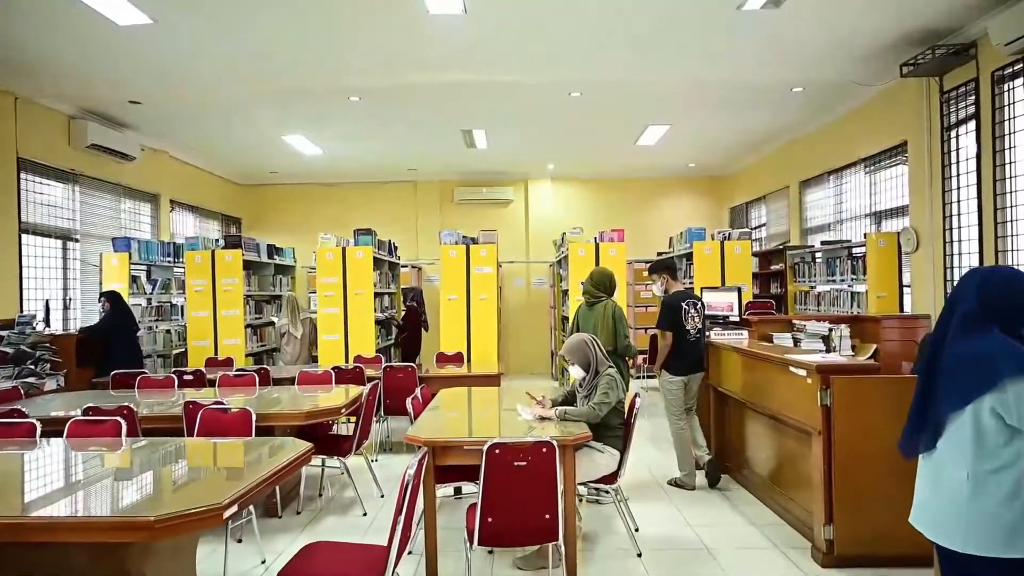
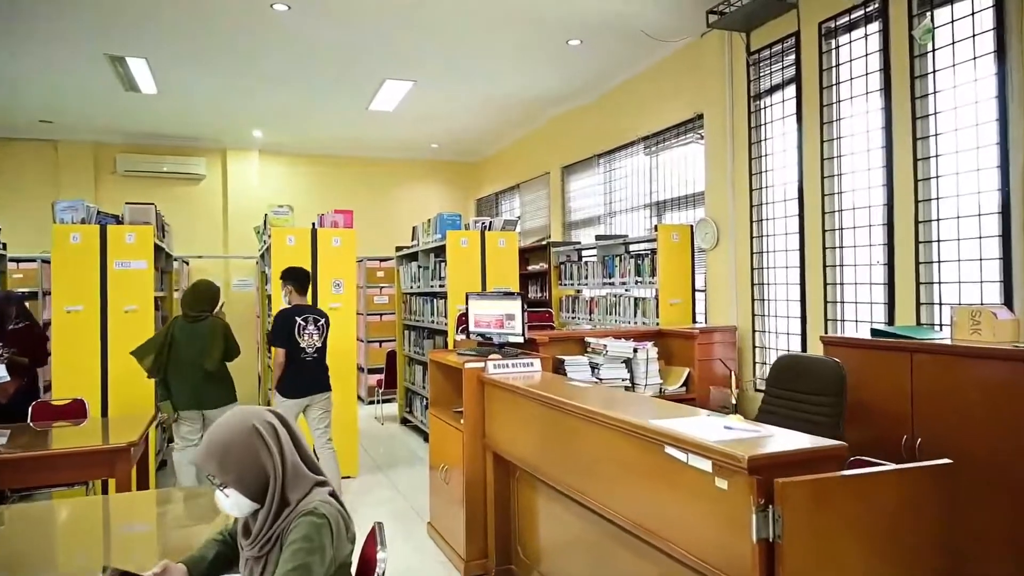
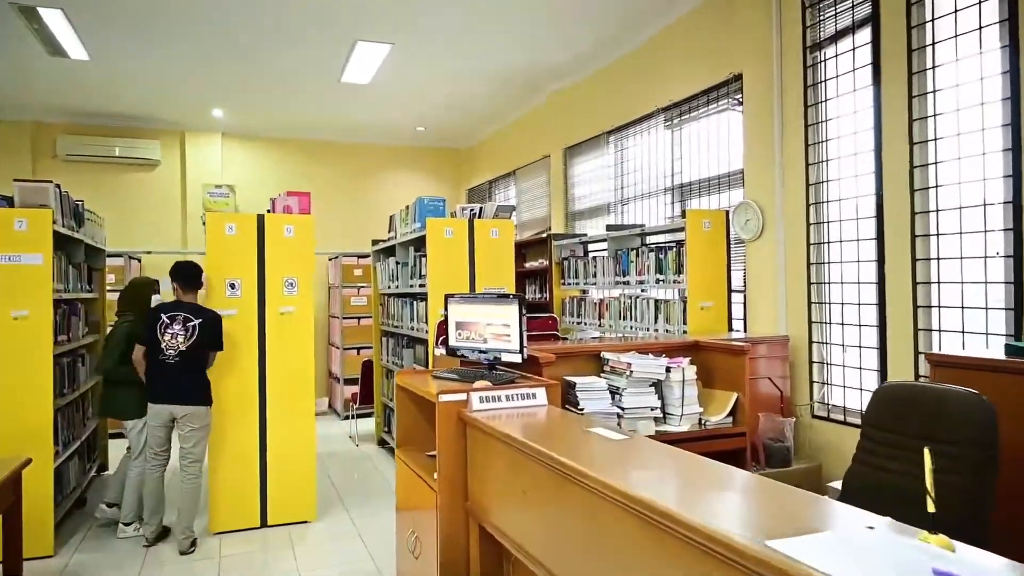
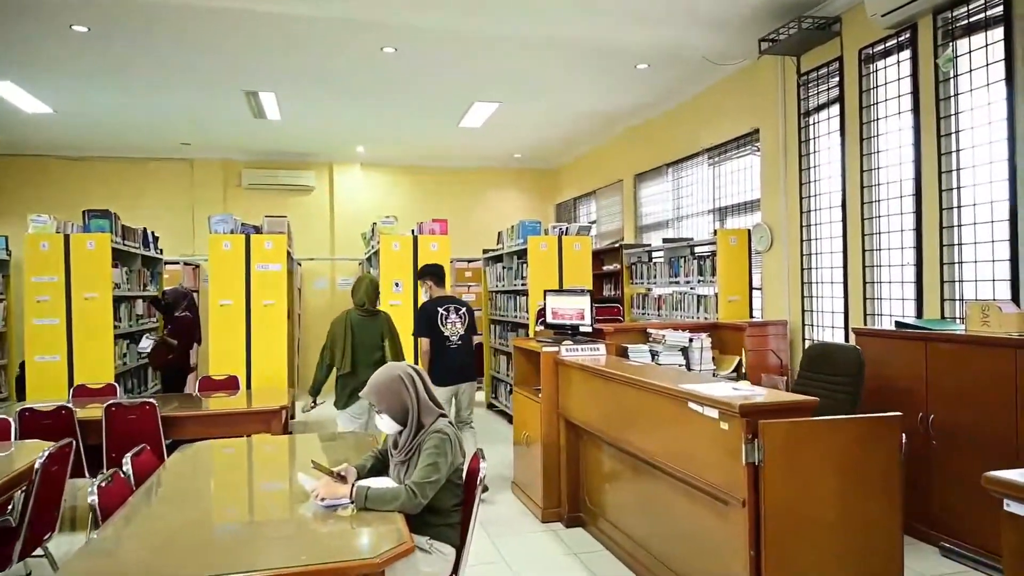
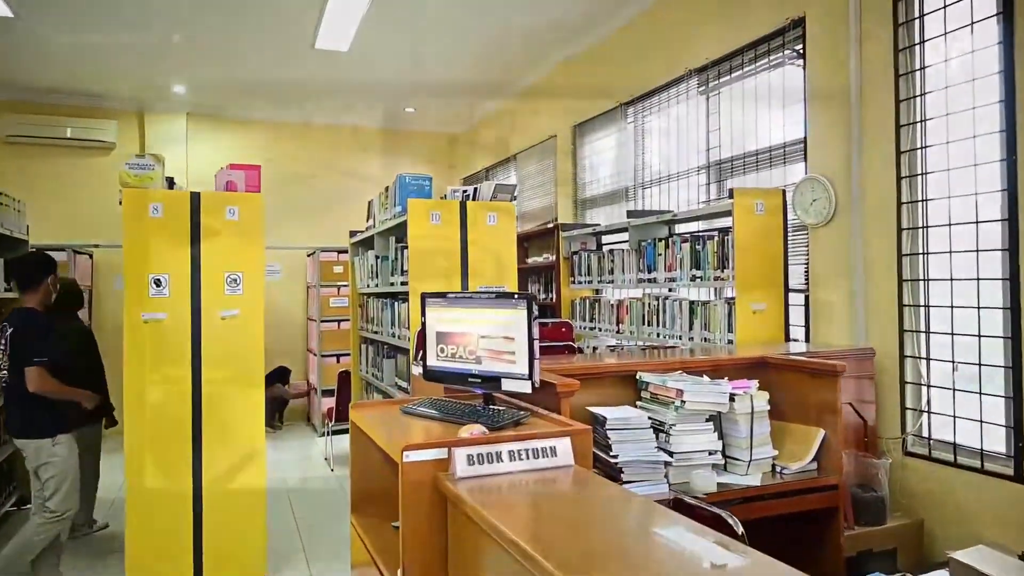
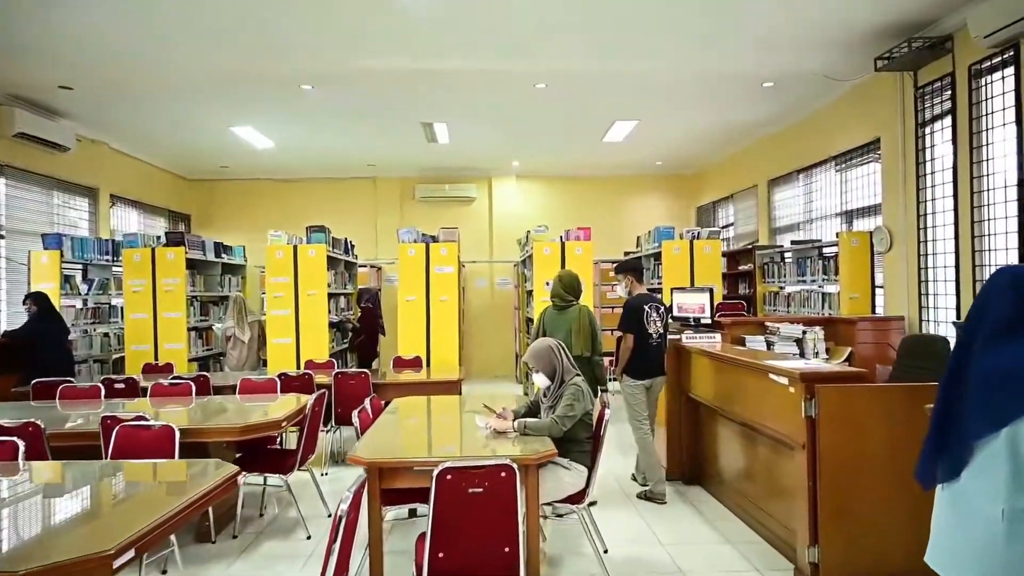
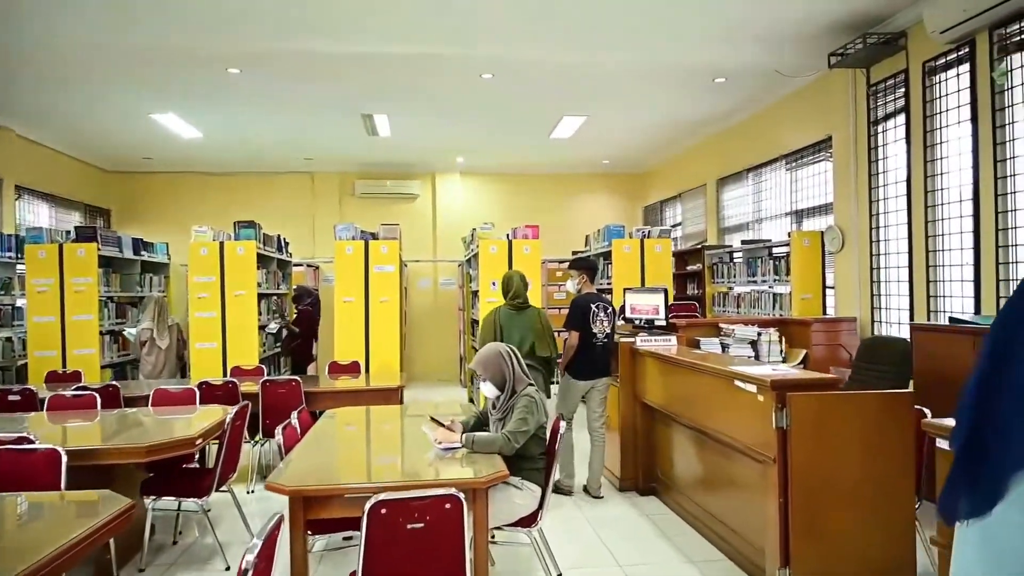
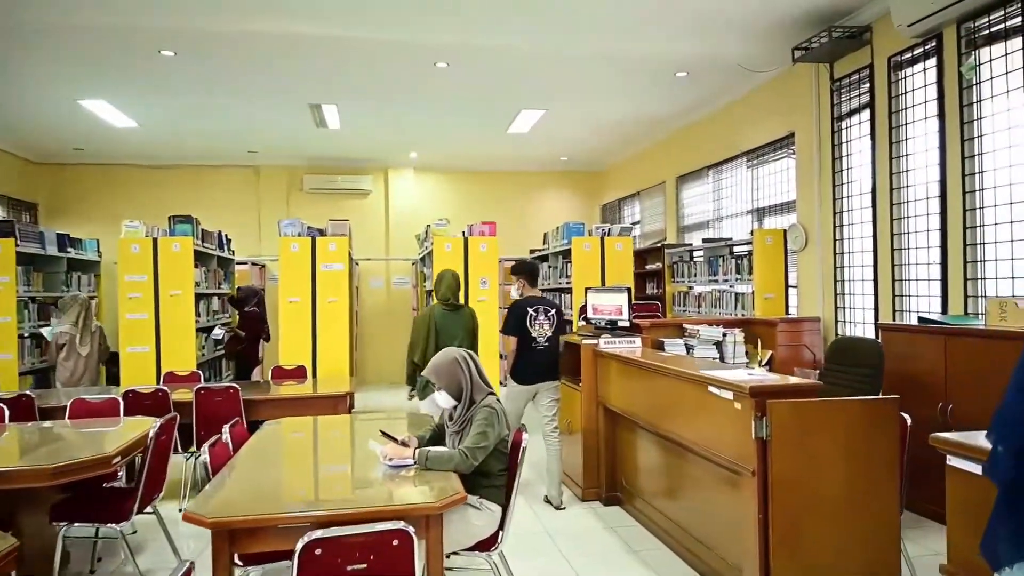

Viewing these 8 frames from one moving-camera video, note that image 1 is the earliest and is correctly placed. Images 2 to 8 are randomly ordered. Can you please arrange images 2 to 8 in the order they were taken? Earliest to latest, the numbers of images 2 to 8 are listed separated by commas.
6, 7, 8, 4, 2, 3, 5
